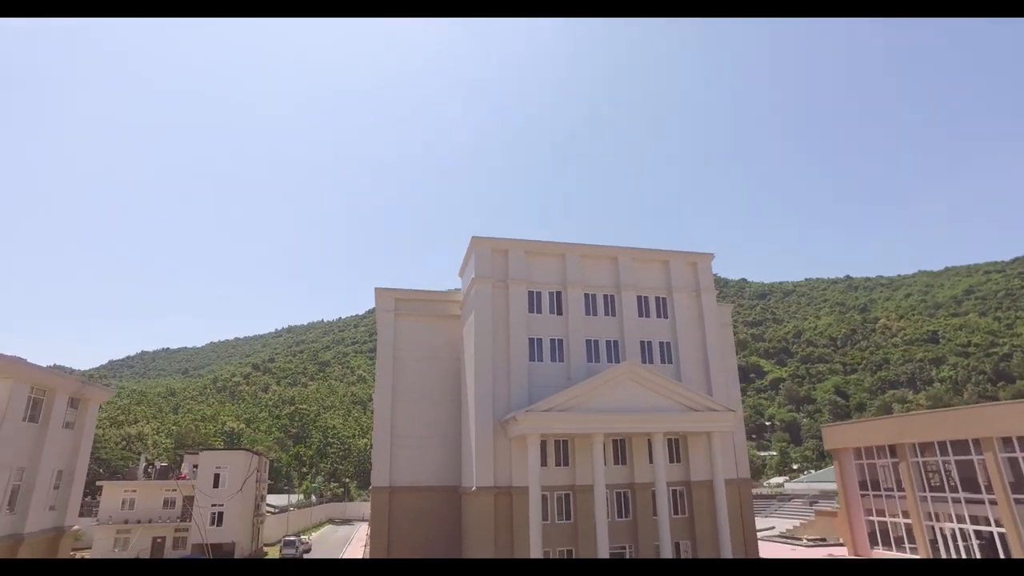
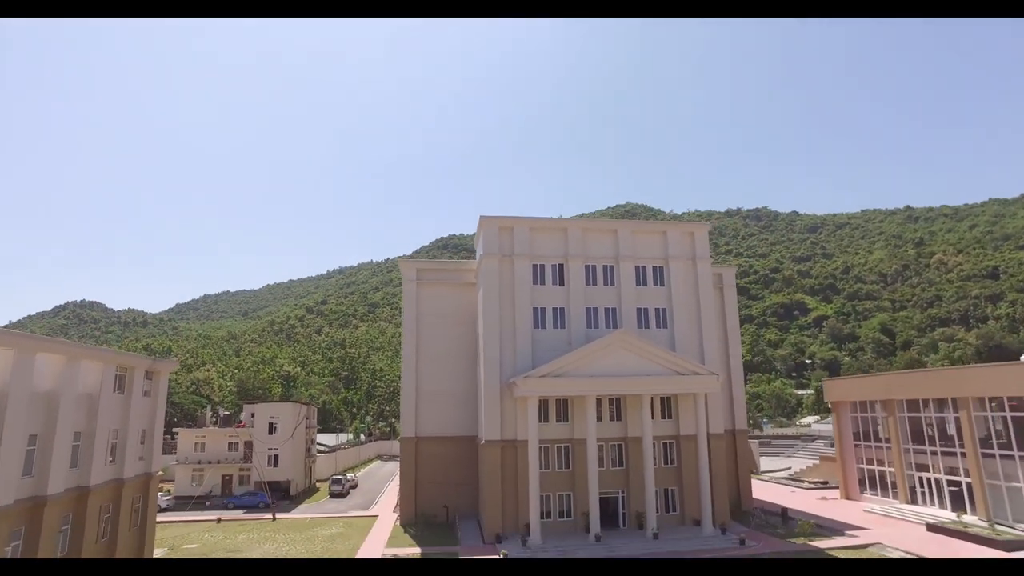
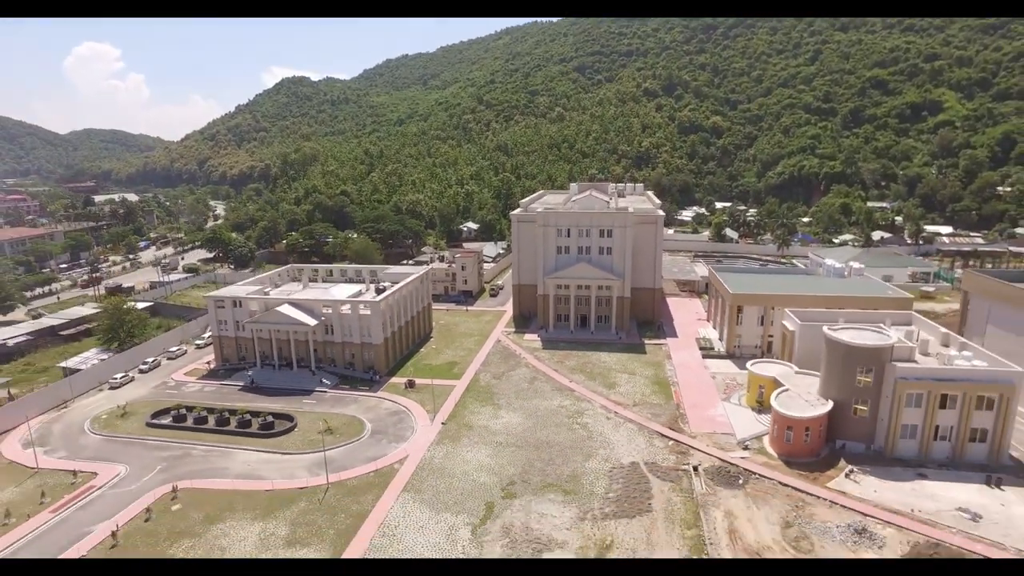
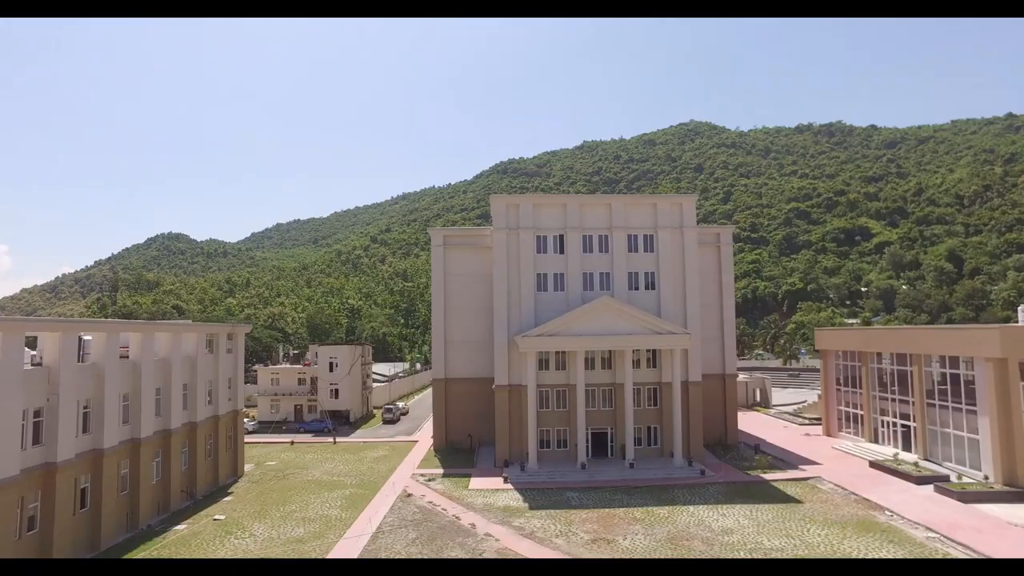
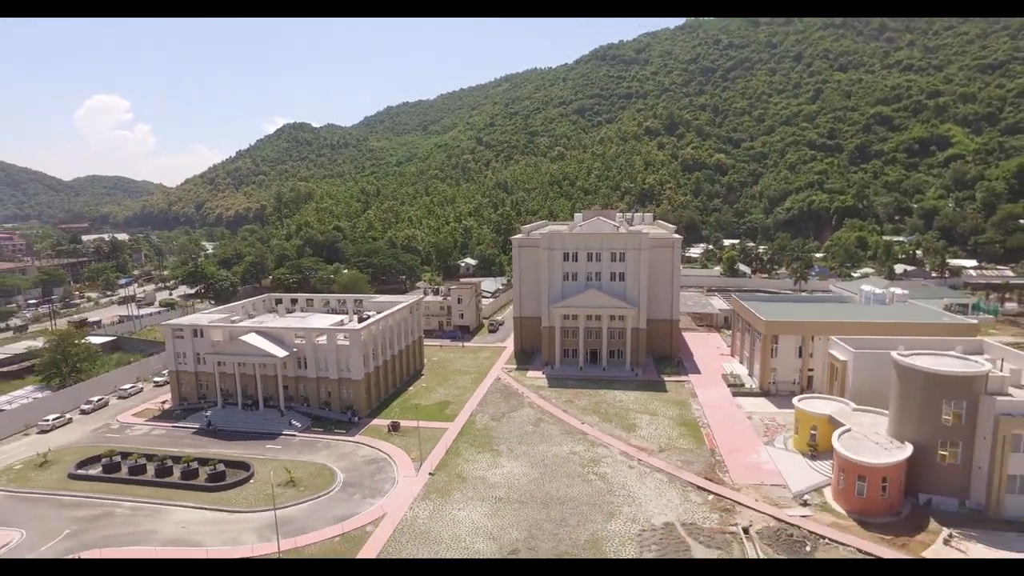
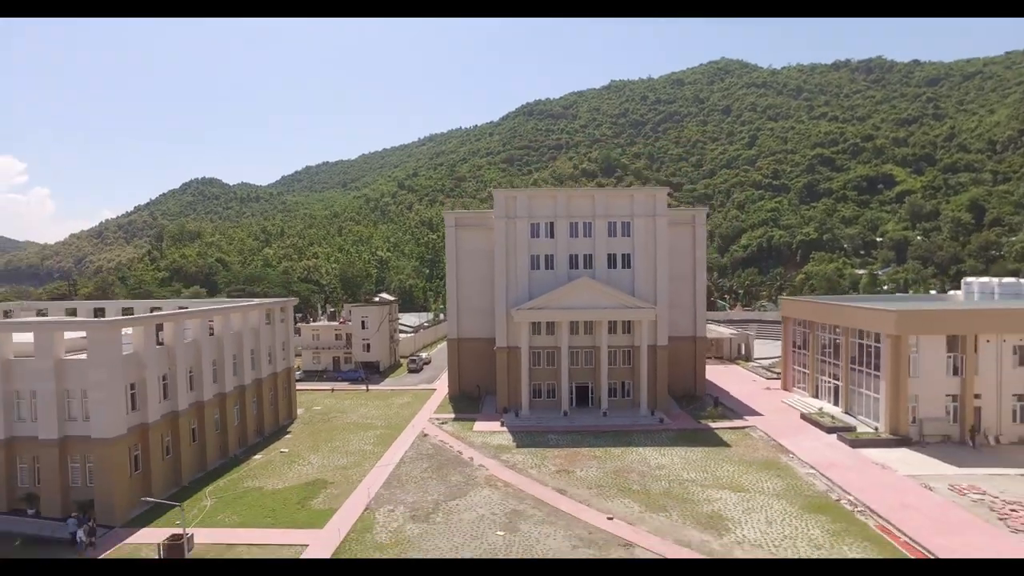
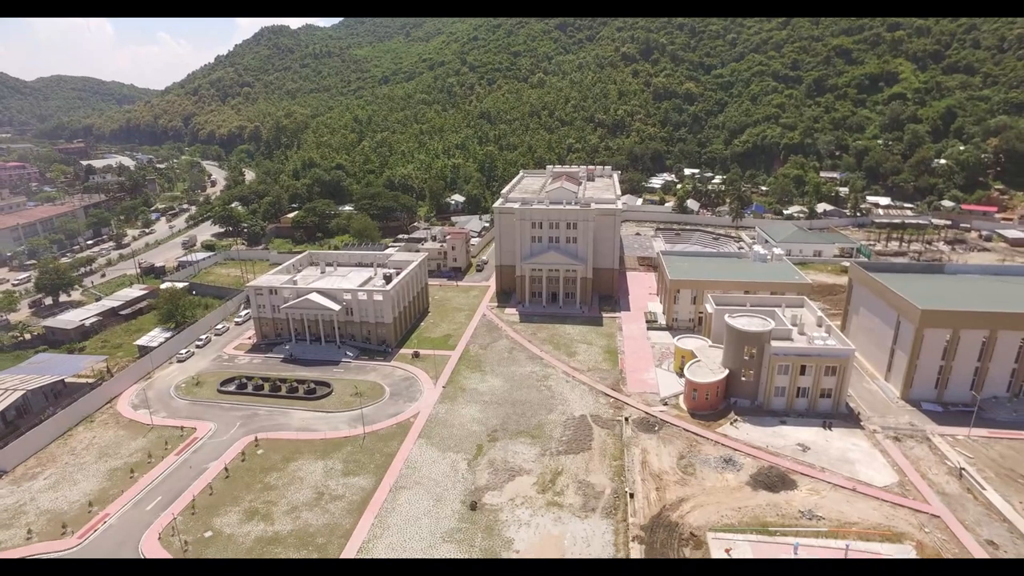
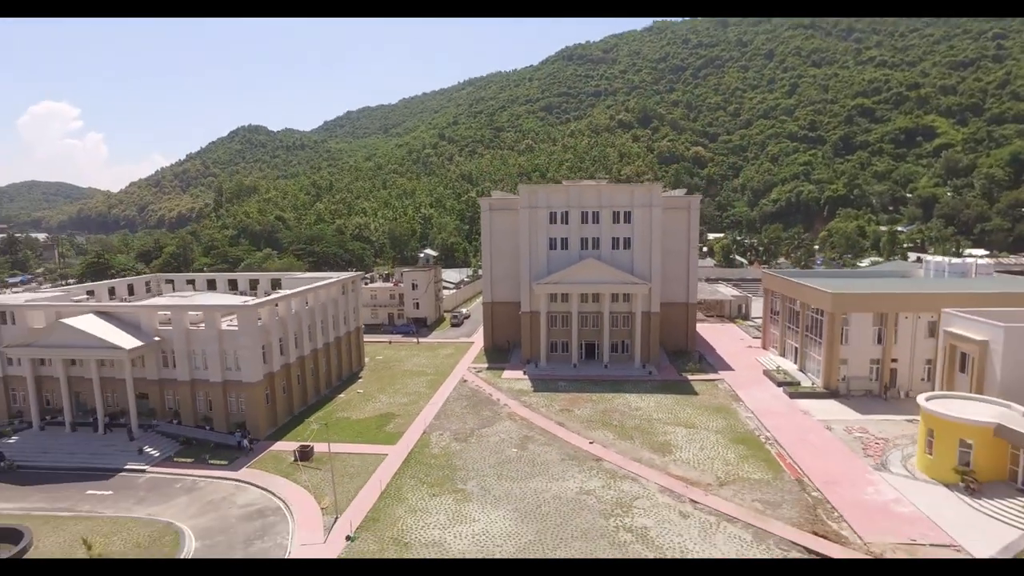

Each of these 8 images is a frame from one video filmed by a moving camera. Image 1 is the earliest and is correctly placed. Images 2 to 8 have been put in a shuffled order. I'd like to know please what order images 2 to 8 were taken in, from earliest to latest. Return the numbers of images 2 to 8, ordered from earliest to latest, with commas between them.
2, 4, 6, 8, 5, 3, 7
